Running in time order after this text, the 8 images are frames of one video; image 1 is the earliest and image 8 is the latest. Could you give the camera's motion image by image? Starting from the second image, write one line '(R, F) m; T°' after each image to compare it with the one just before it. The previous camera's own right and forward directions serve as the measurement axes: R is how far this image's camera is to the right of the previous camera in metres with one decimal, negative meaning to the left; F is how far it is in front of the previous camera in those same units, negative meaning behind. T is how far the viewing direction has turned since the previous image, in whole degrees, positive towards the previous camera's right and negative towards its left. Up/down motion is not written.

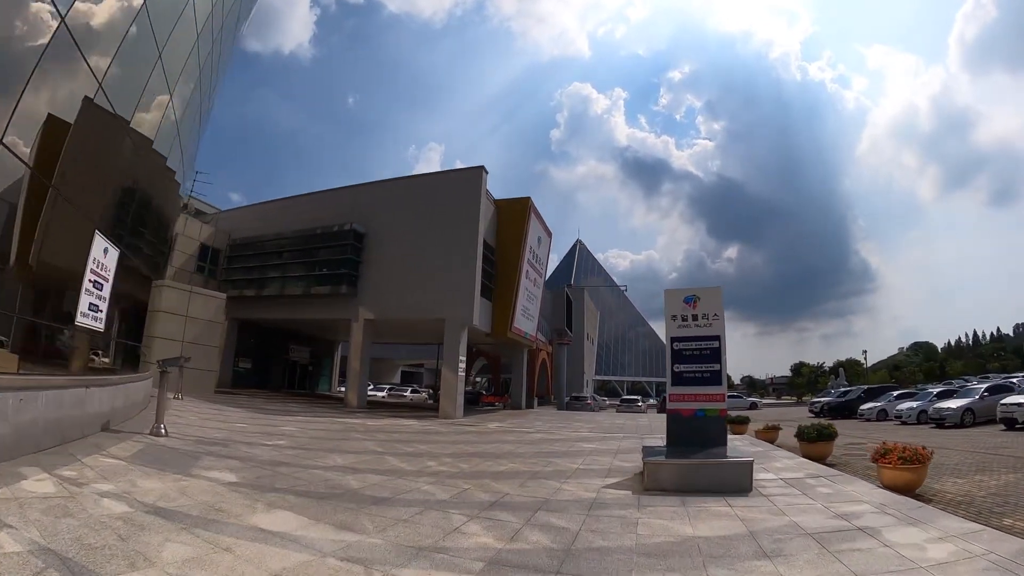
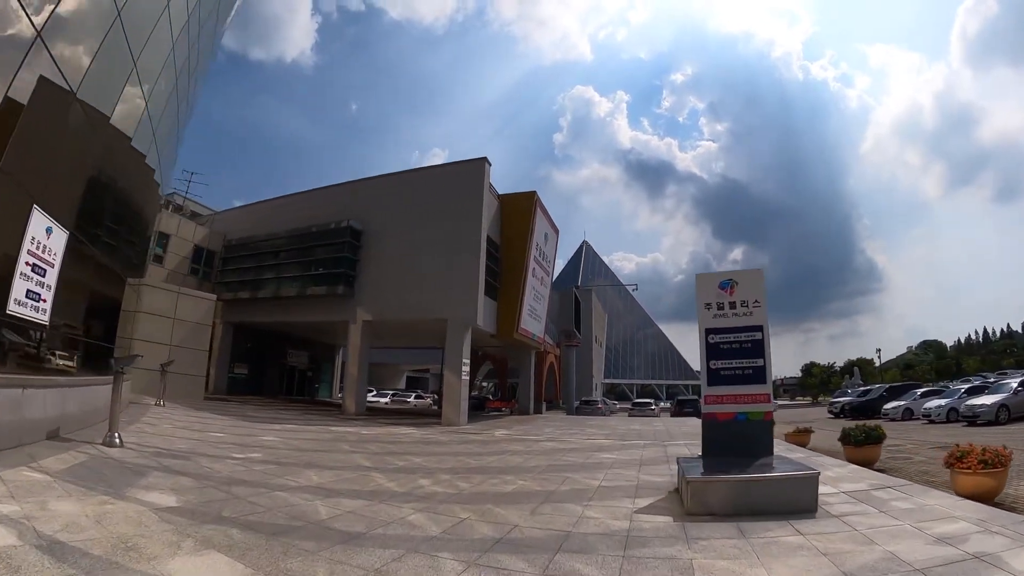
(0.0, +1.4) m; -1°
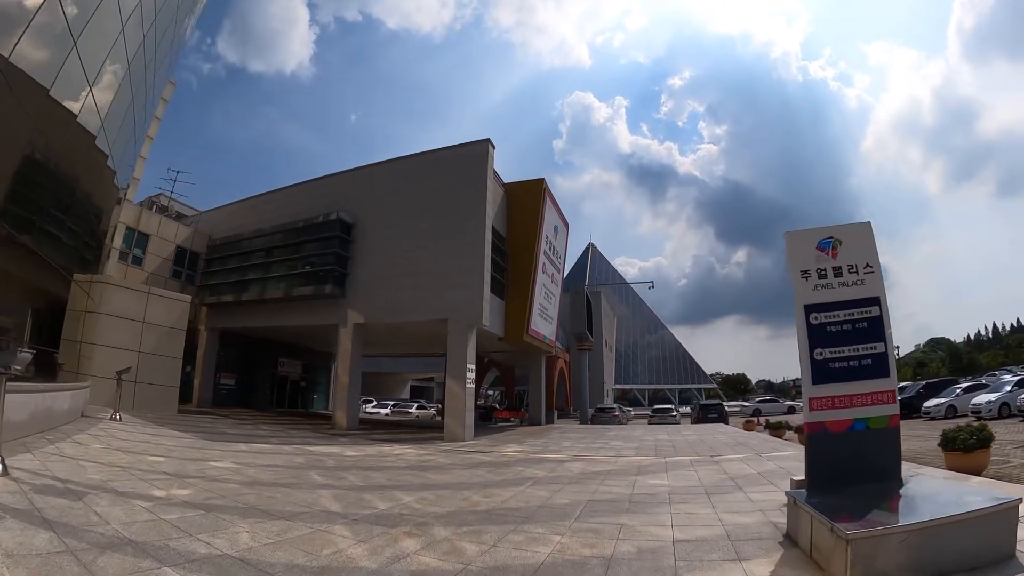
(-0.2, +2.4) m; 0°
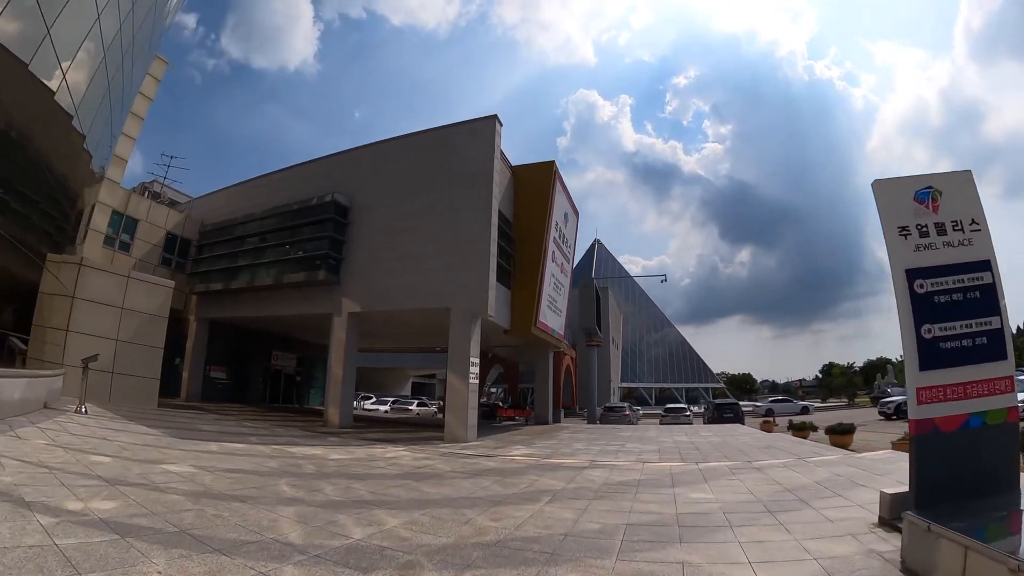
(-0.1, +1.5) m; 0°
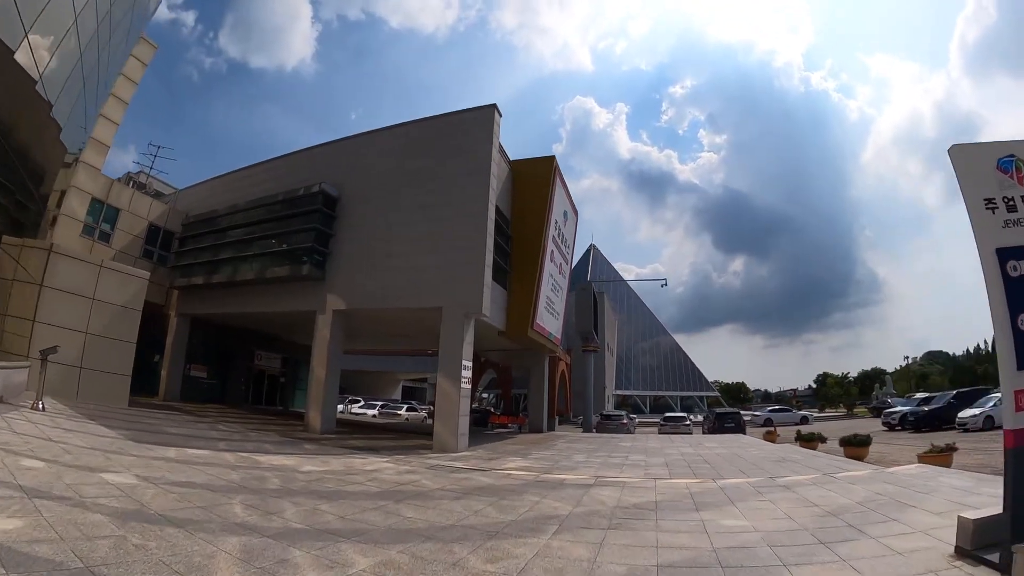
(-0.1, +1.1) m; +1°
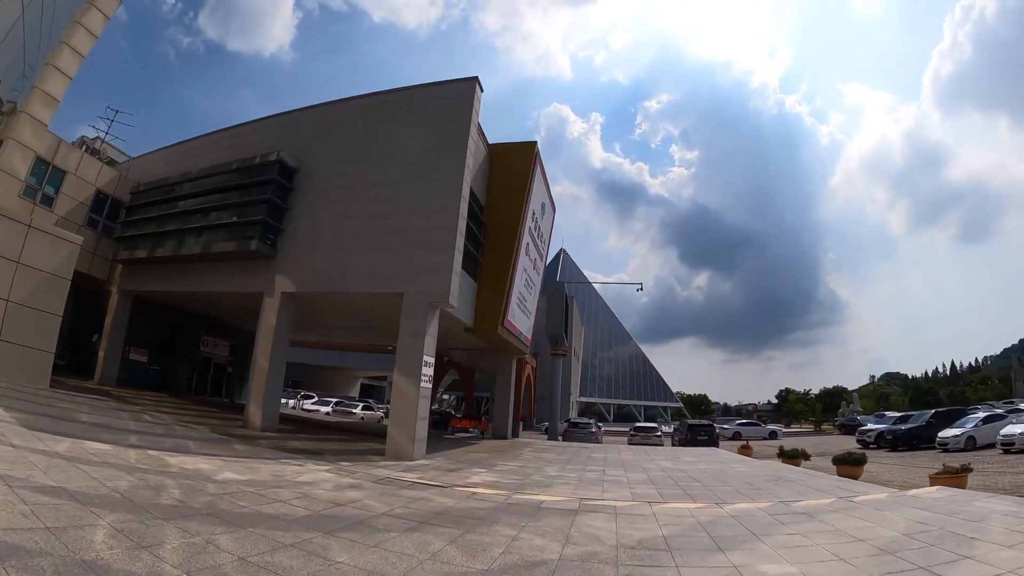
(-0.2, +1.6) m; +4°
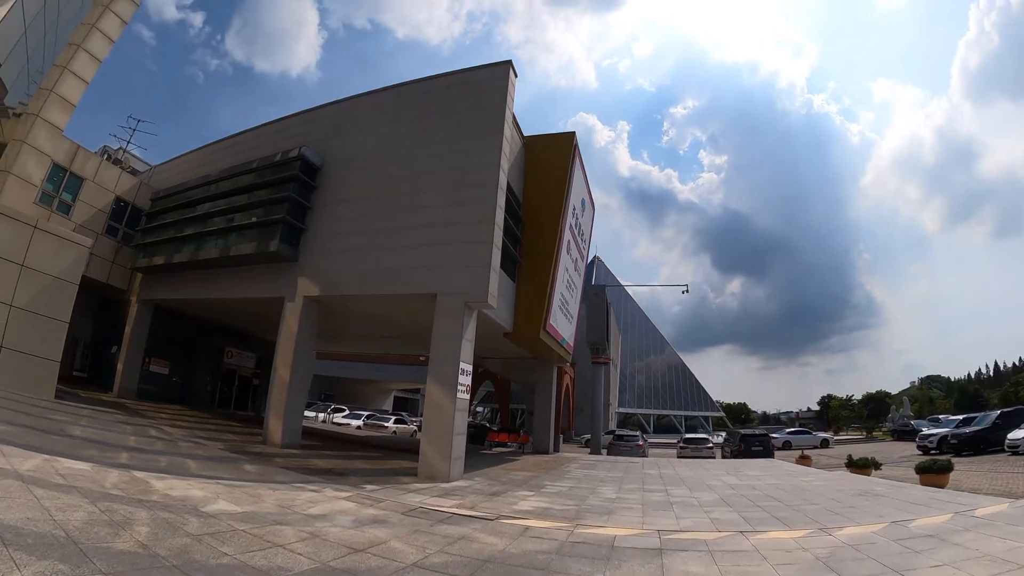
(-0.3, +1.4) m; -3°
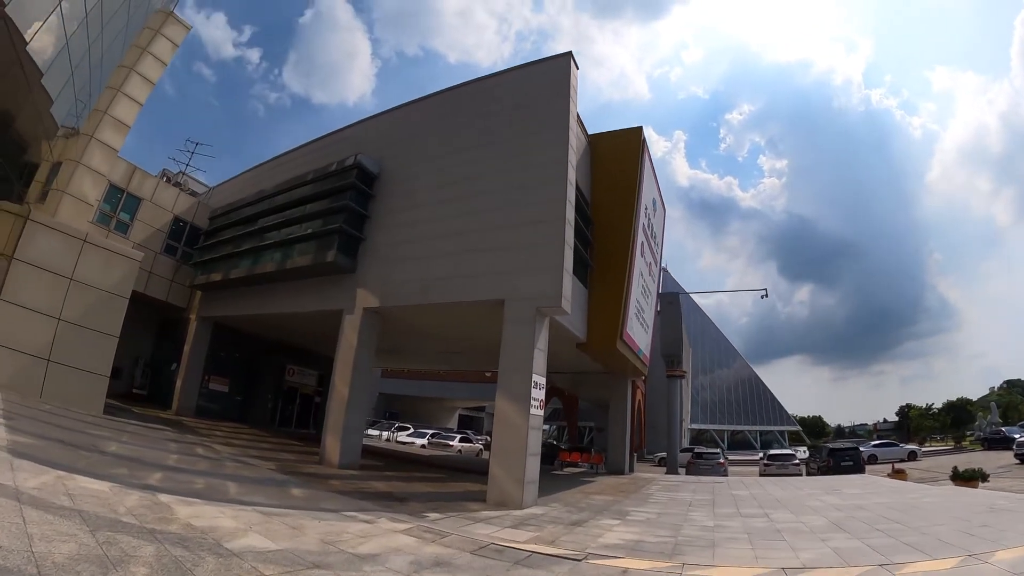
(-0.3, +1.1) m; -6°
